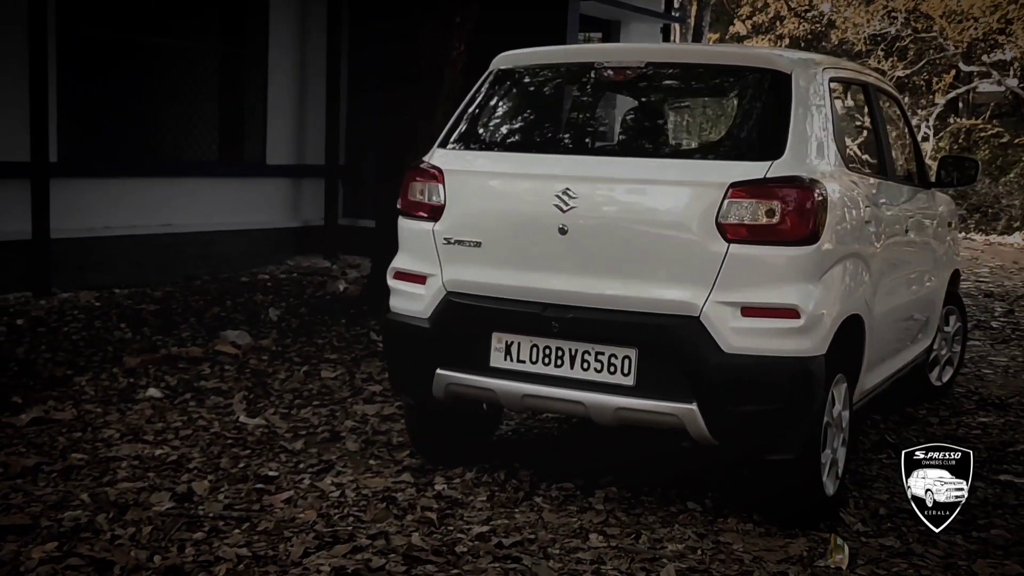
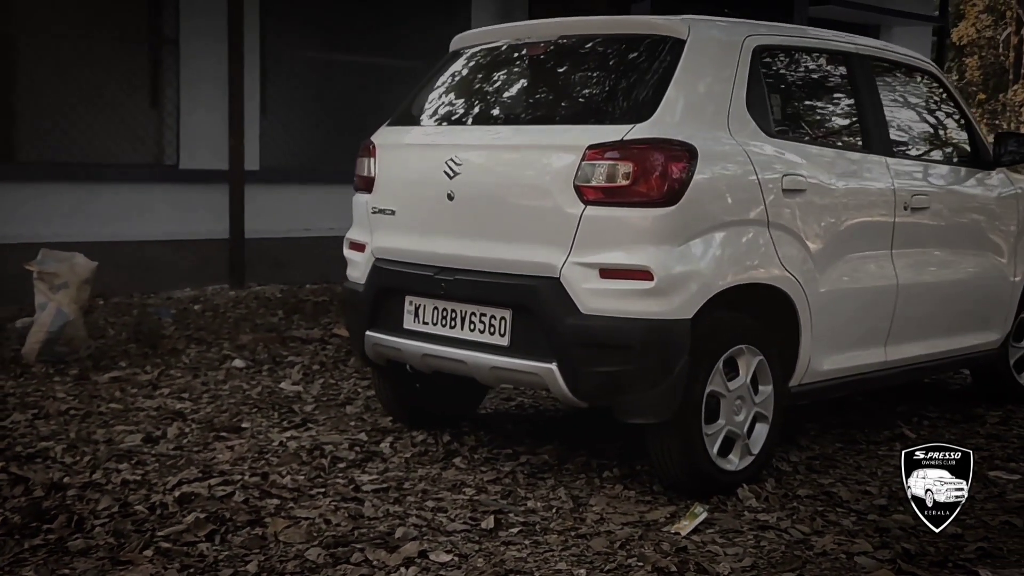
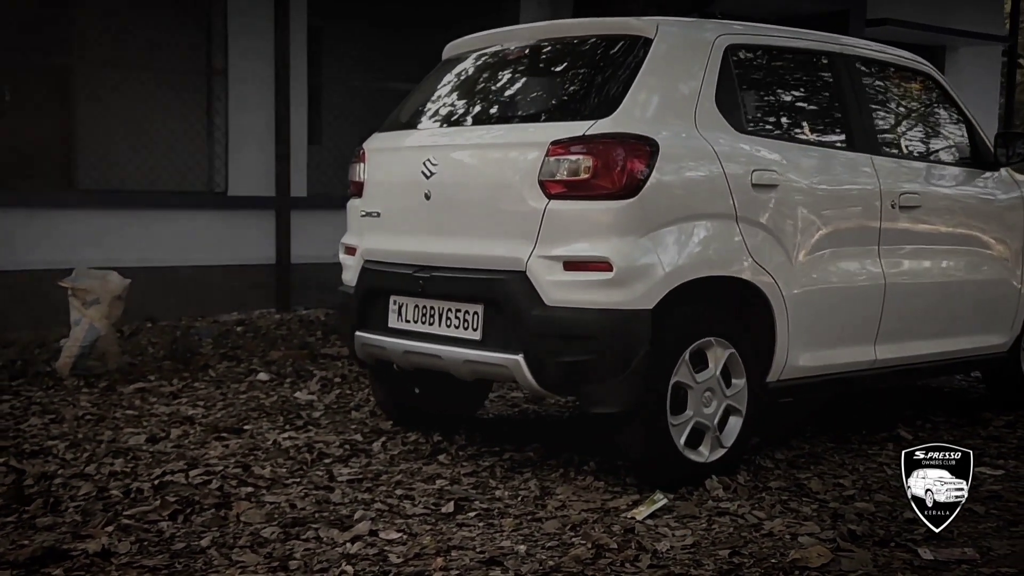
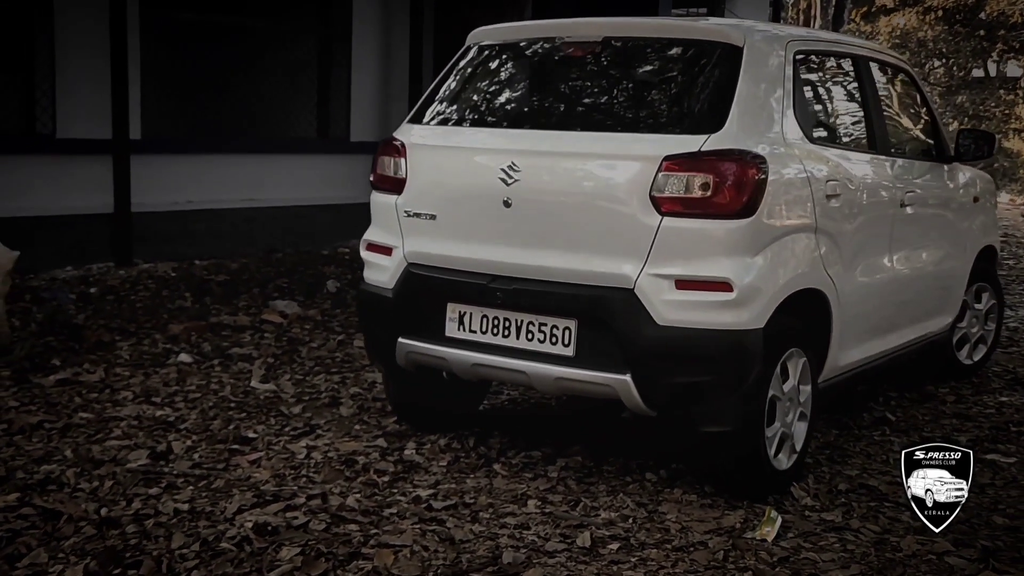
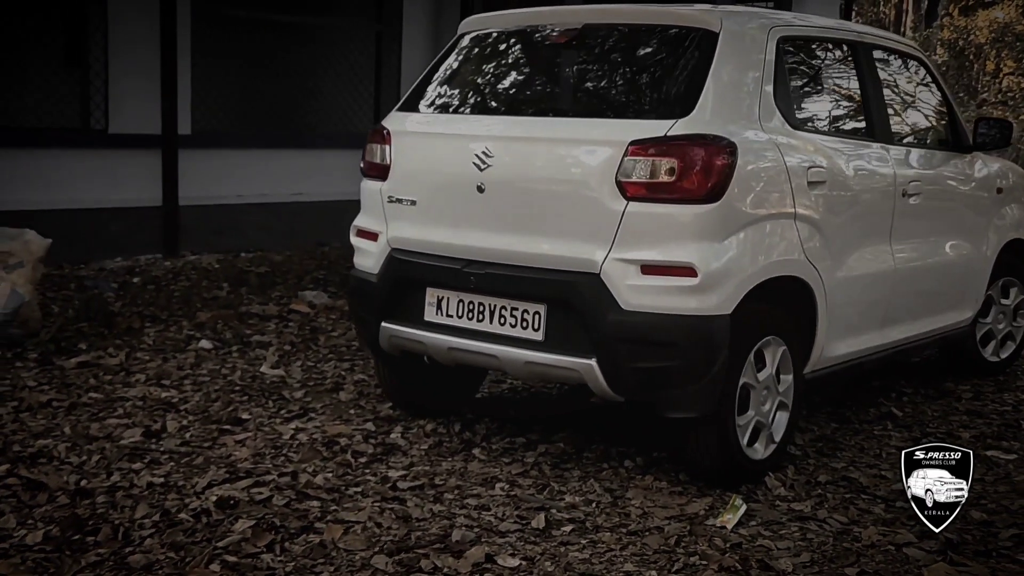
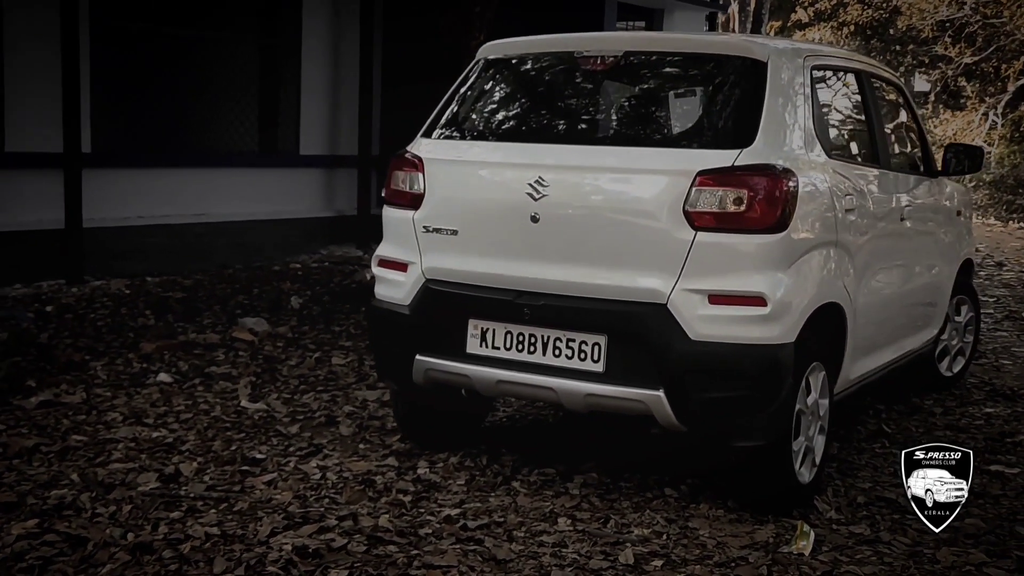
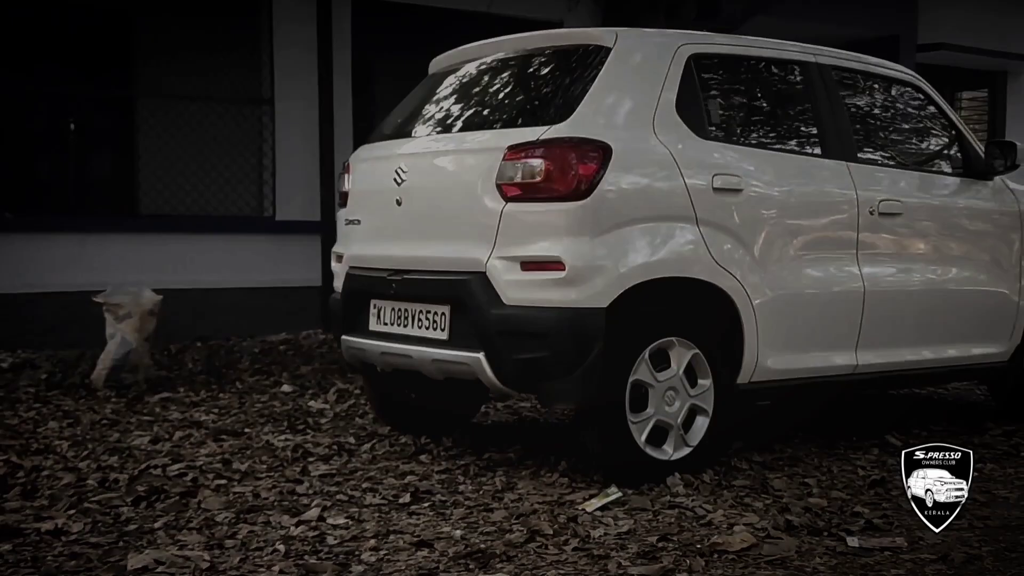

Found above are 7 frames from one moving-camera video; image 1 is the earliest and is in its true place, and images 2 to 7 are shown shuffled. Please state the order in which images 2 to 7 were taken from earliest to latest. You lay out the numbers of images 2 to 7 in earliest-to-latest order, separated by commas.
6, 4, 5, 2, 3, 7
